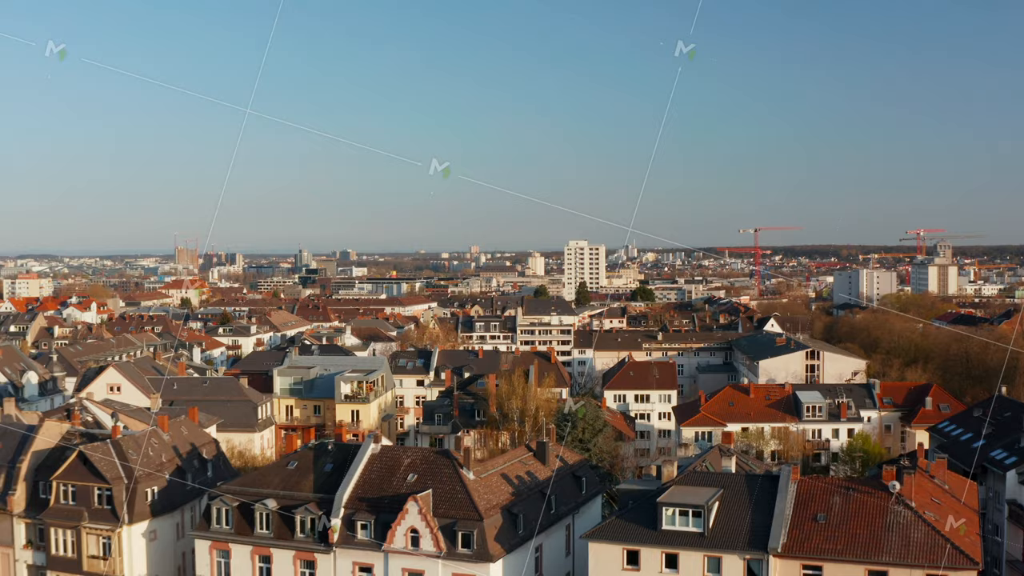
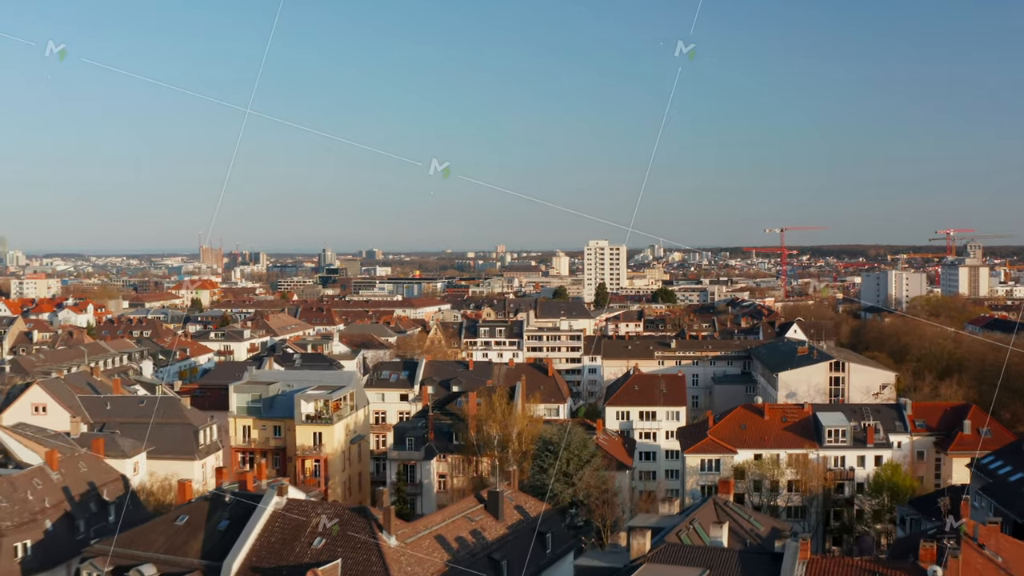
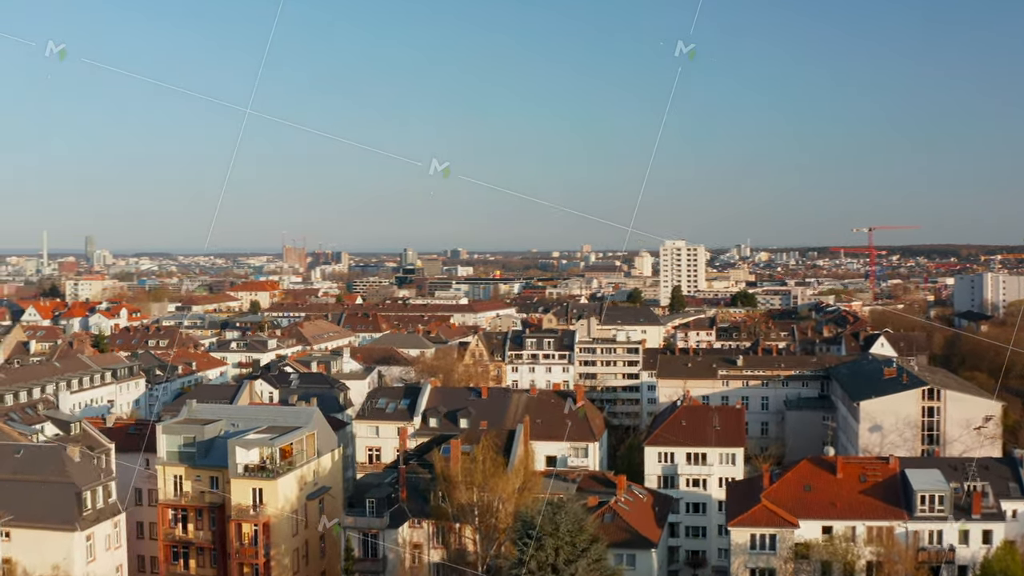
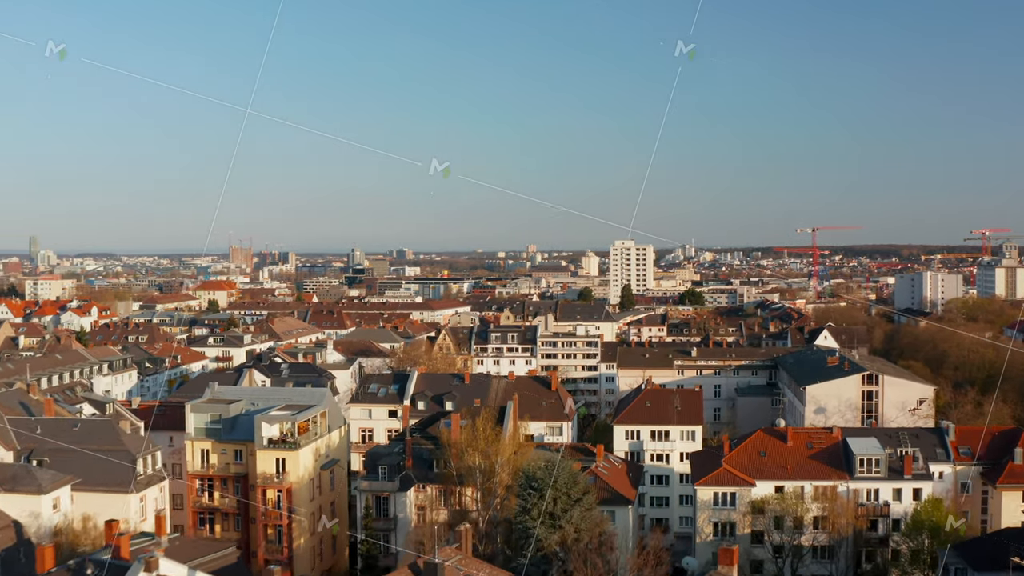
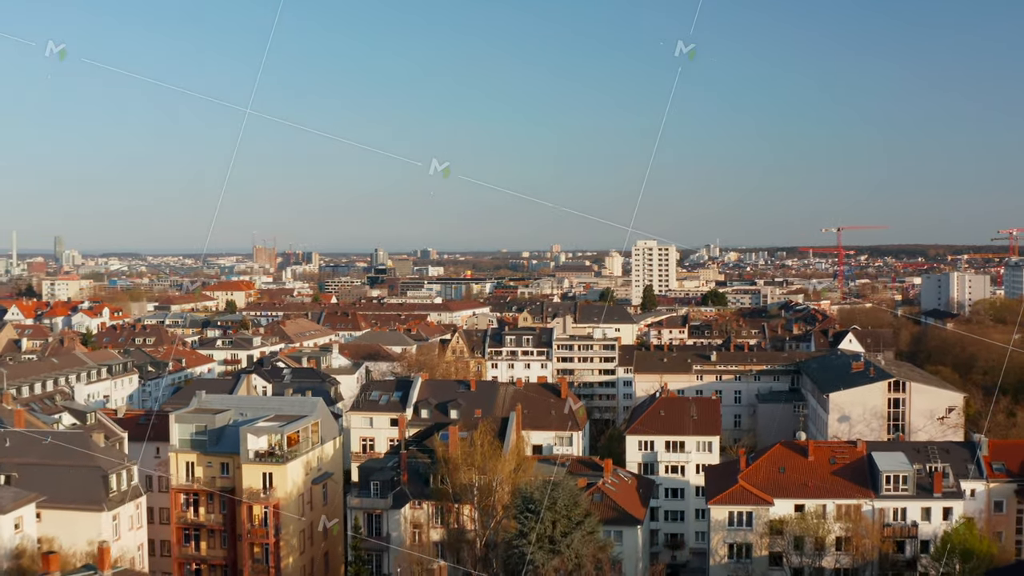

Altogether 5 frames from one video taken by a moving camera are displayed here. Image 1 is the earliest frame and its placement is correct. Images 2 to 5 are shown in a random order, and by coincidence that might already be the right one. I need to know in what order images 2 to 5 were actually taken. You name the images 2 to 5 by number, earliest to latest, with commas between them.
2, 4, 5, 3
